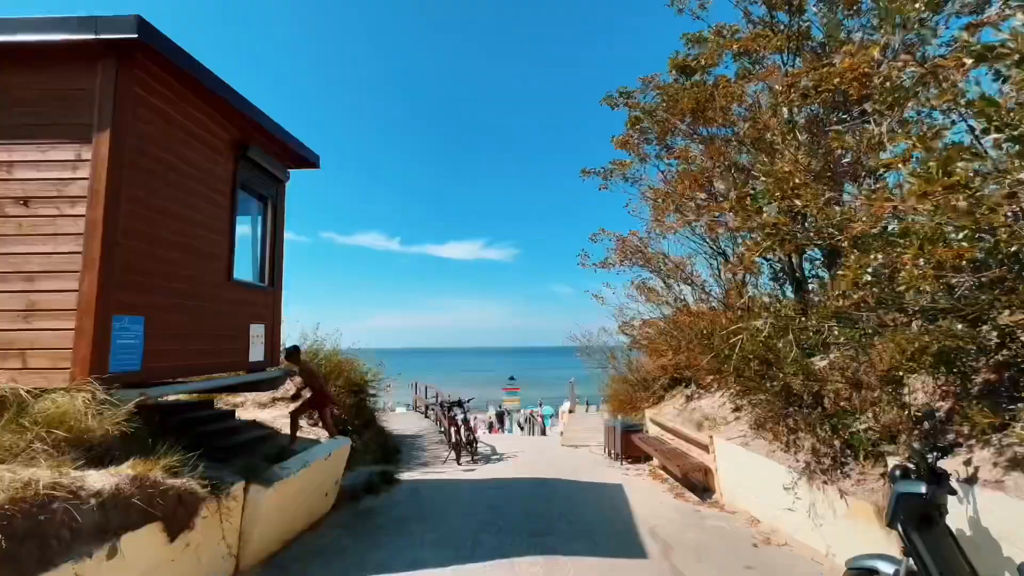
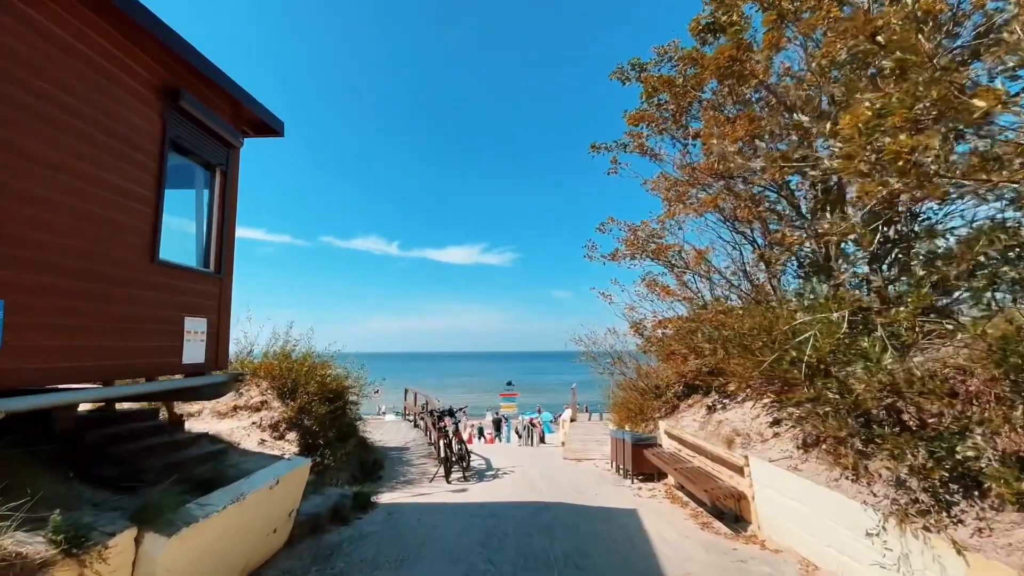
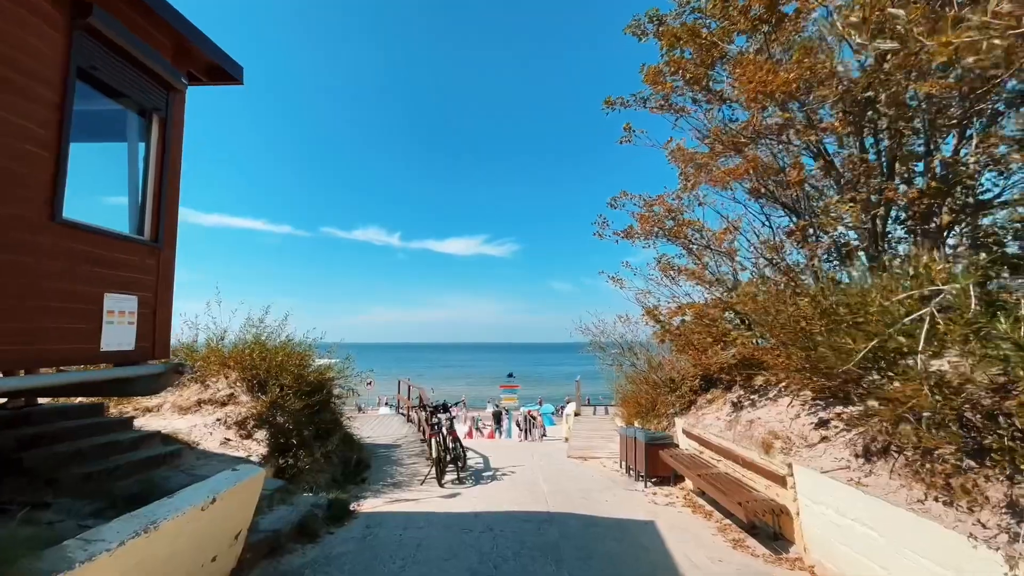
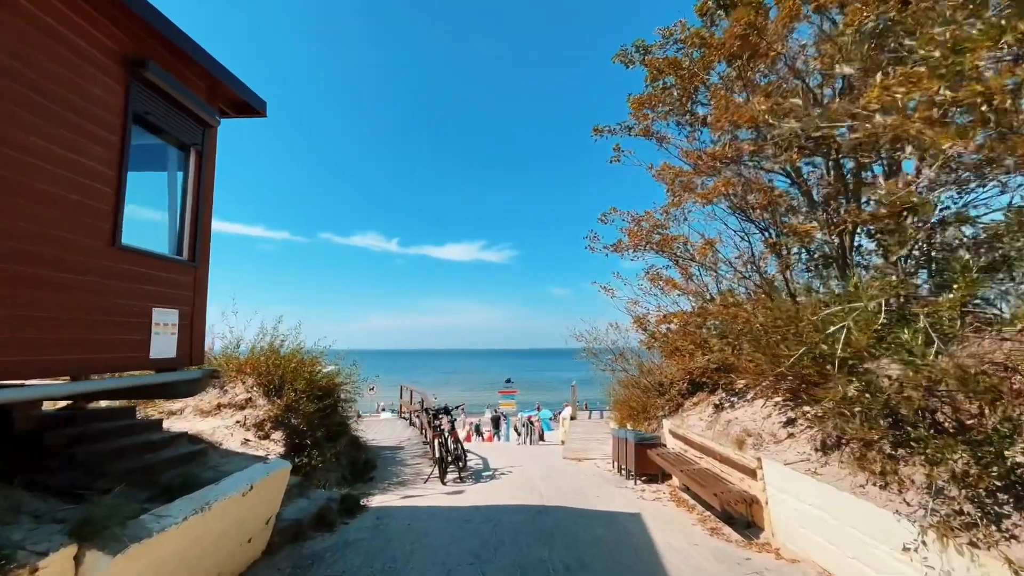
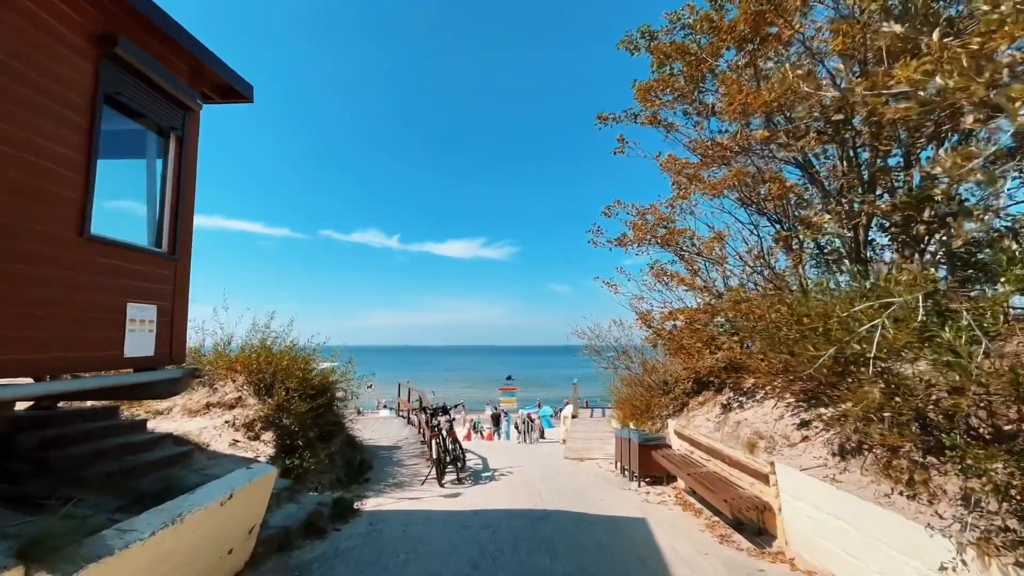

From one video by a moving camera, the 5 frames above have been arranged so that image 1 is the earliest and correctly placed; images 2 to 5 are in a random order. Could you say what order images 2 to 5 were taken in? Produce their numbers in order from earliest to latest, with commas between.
2, 4, 5, 3
